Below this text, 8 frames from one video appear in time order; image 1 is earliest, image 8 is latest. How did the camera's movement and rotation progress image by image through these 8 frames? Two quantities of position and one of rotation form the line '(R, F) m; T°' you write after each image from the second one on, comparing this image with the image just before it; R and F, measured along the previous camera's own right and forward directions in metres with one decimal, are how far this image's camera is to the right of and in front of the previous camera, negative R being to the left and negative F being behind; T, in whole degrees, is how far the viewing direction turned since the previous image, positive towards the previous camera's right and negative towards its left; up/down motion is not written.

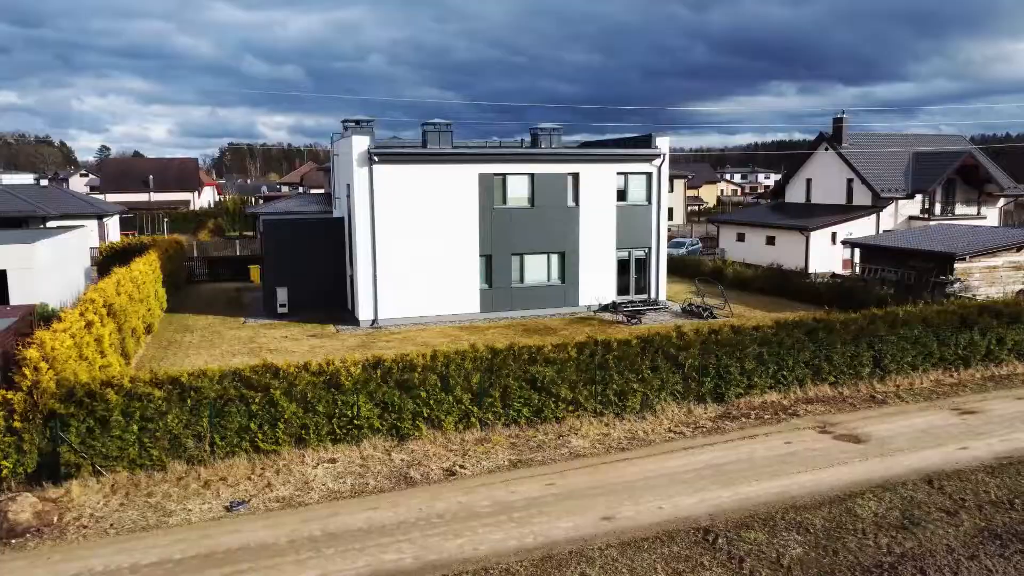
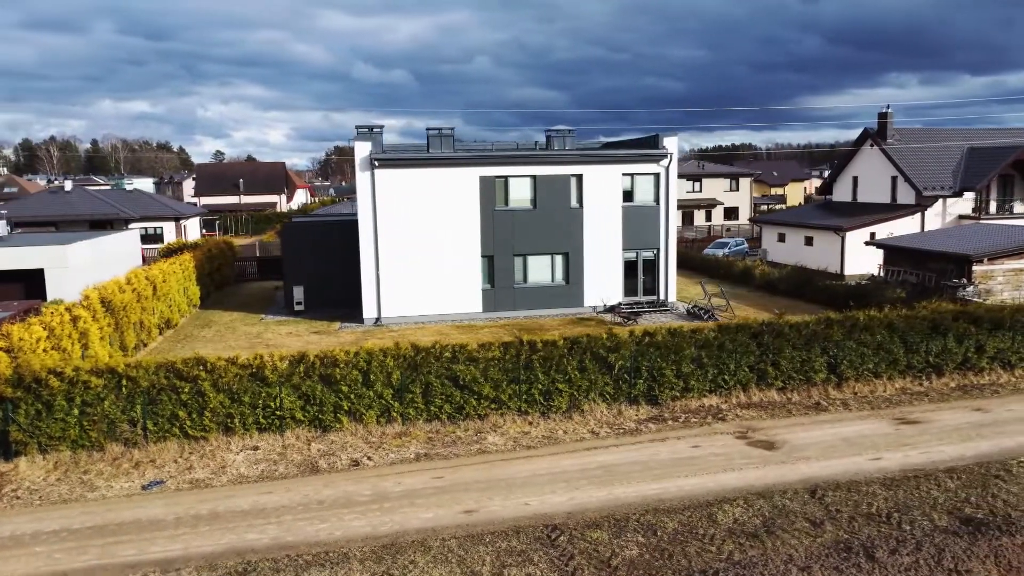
(+3.0, -0.2) m; -8°
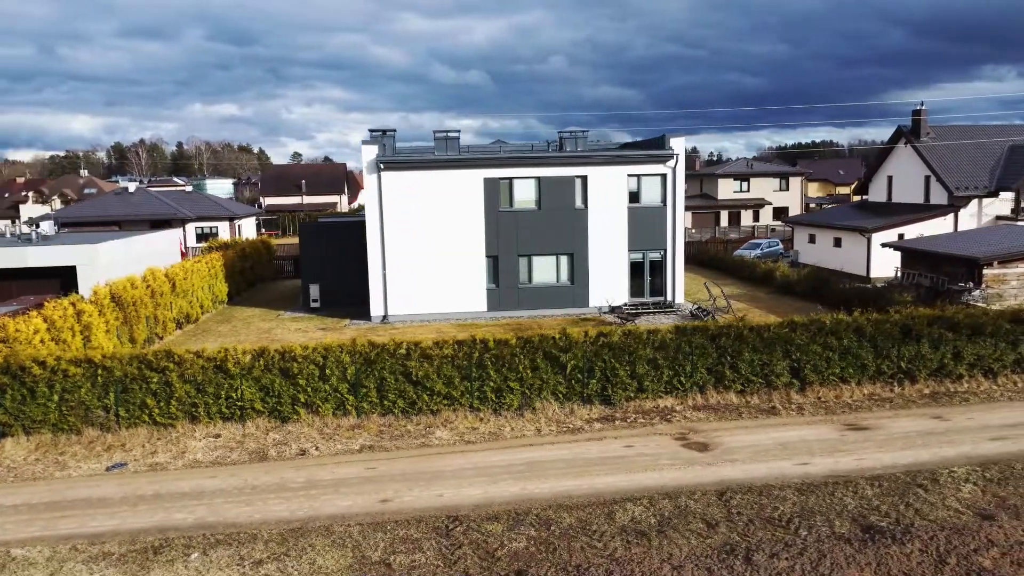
(+2.2, -0.3) m; -6°
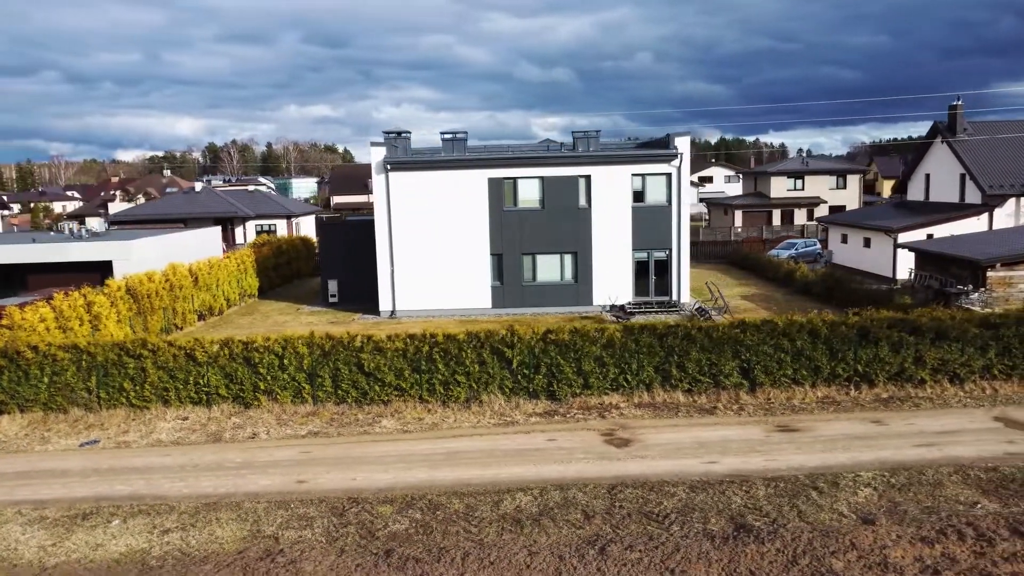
(+2.5, -0.4) m; -6°
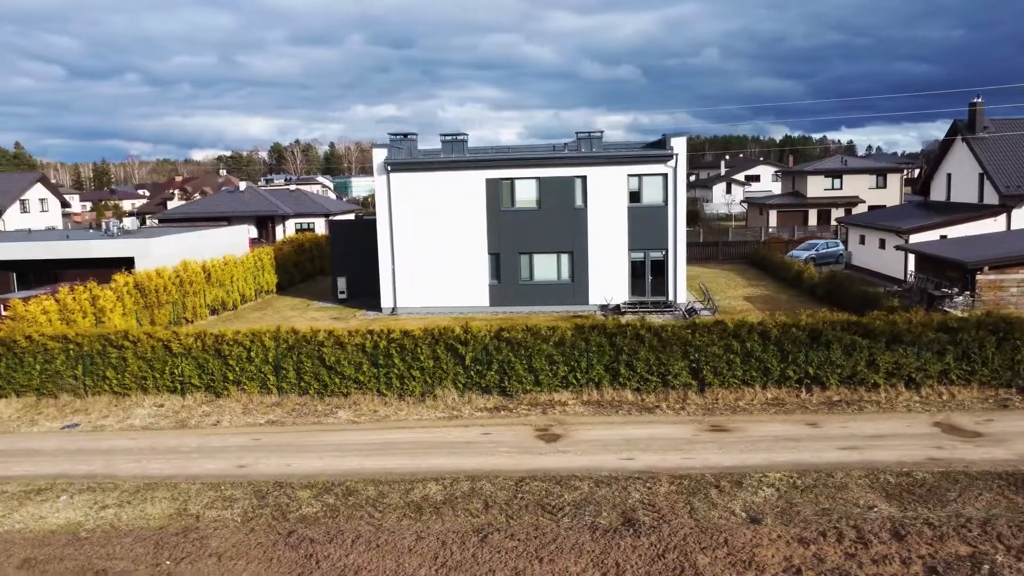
(+2.1, -0.4) m; -5°
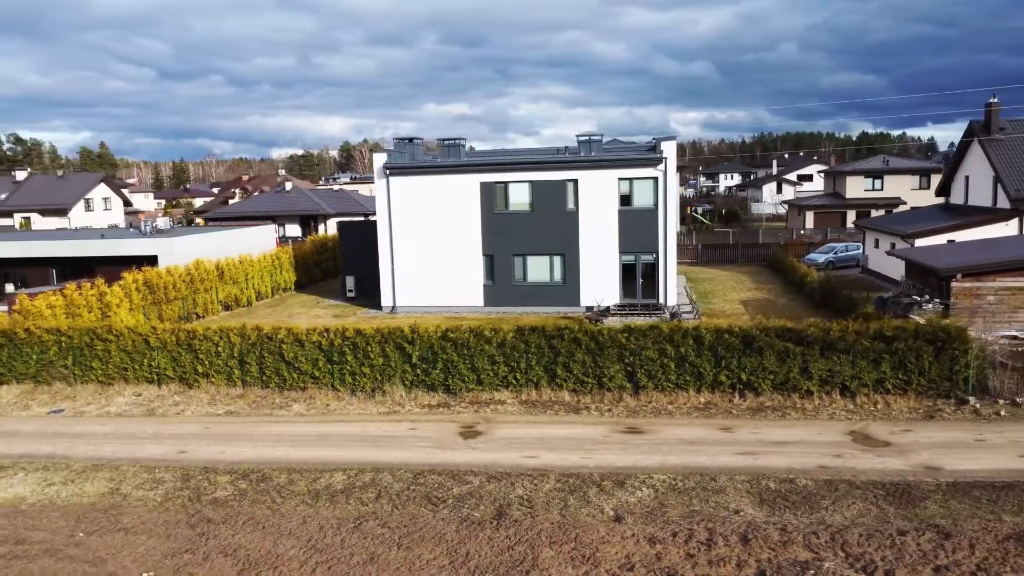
(+2.5, -0.5) m; -5°
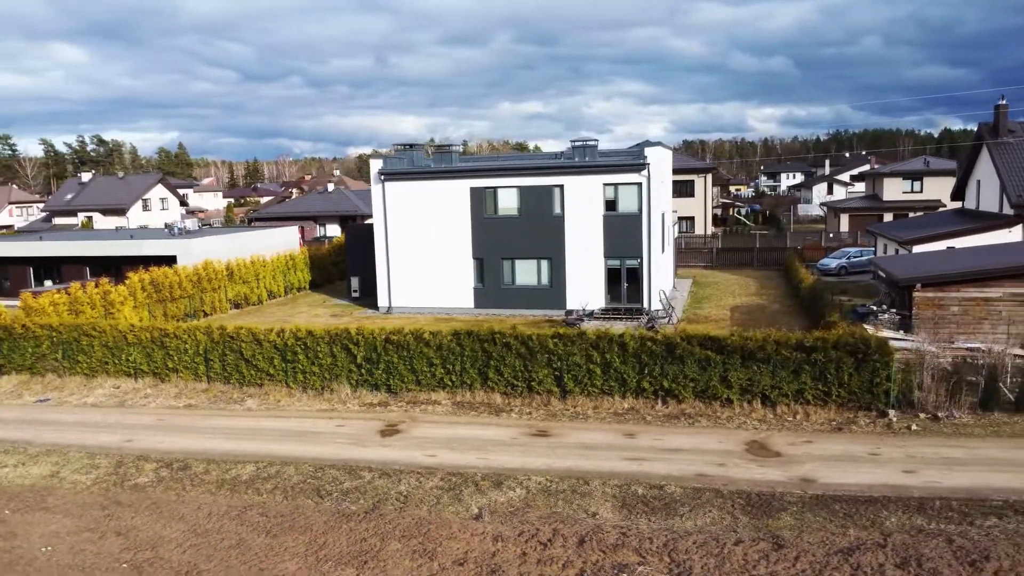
(+2.8, -0.4) m; -5°
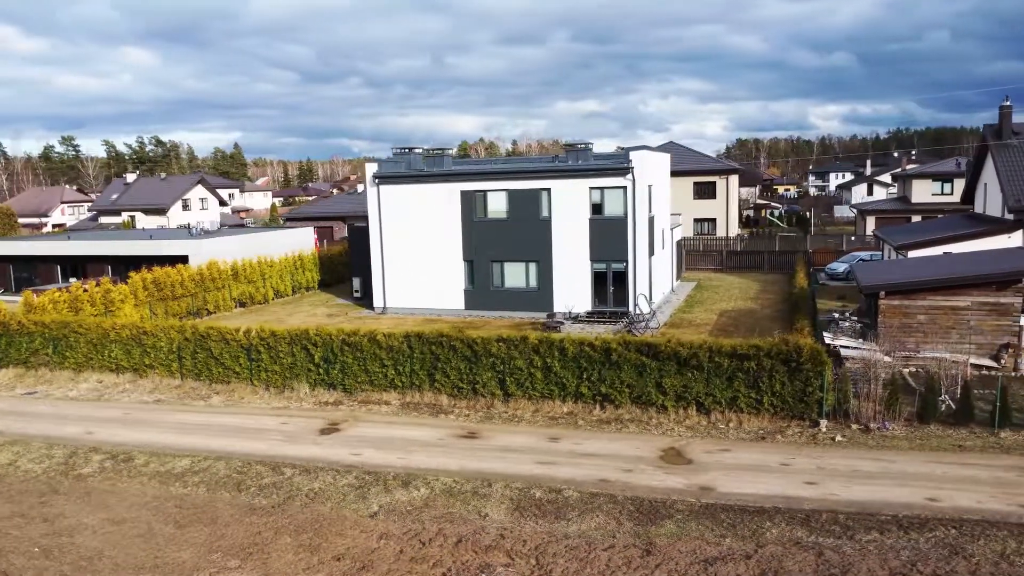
(+2.2, -0.2) m; -4°
